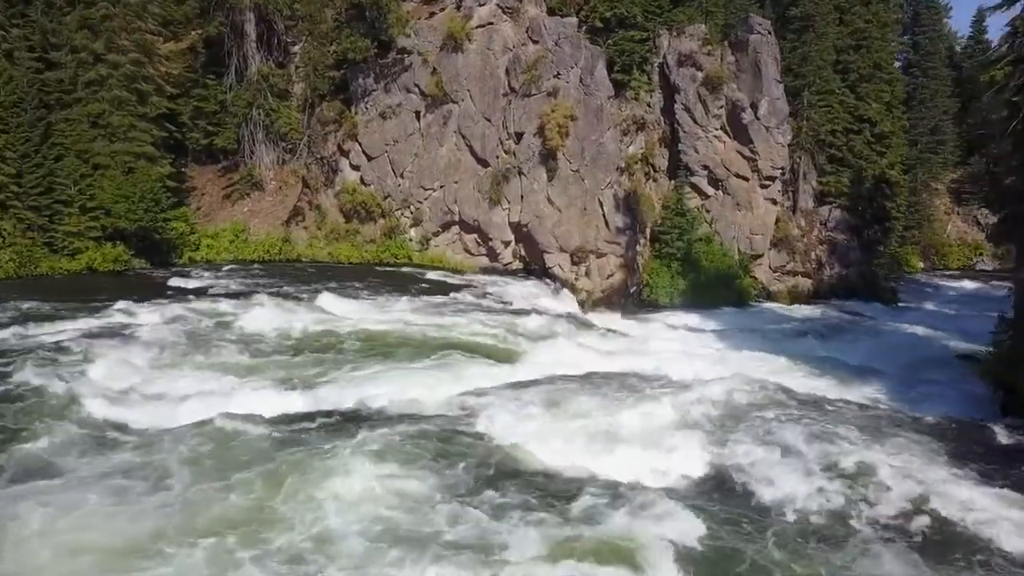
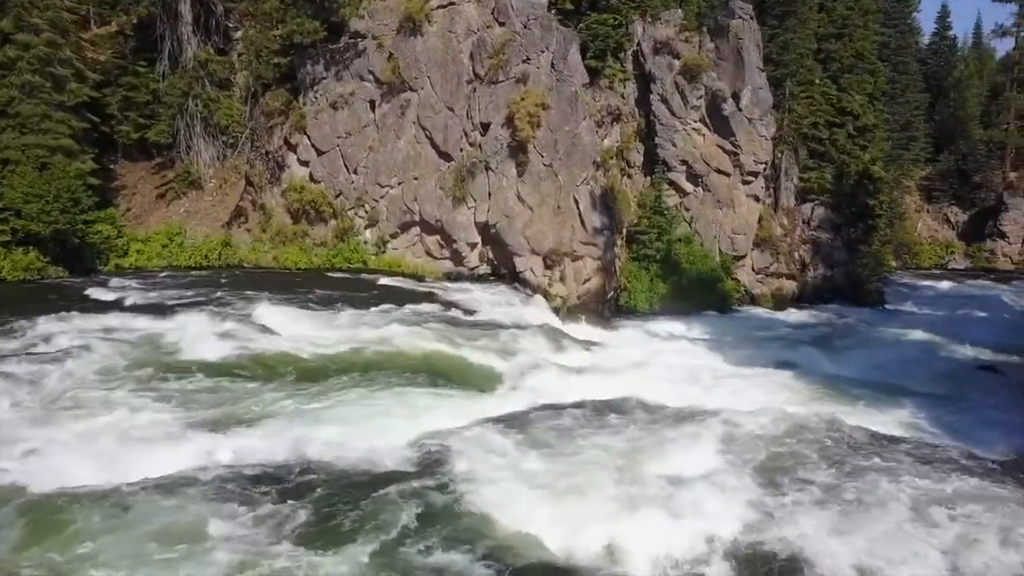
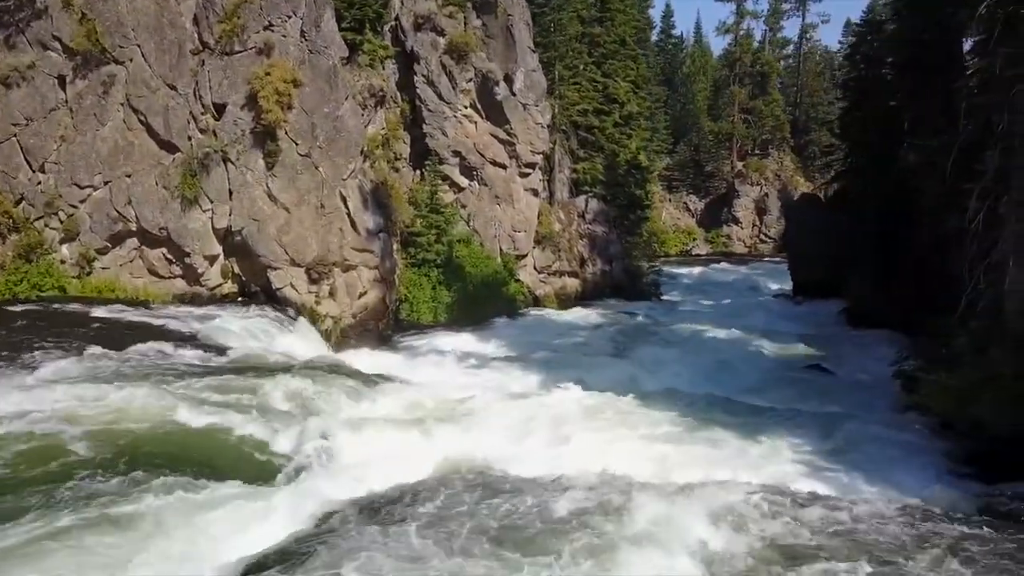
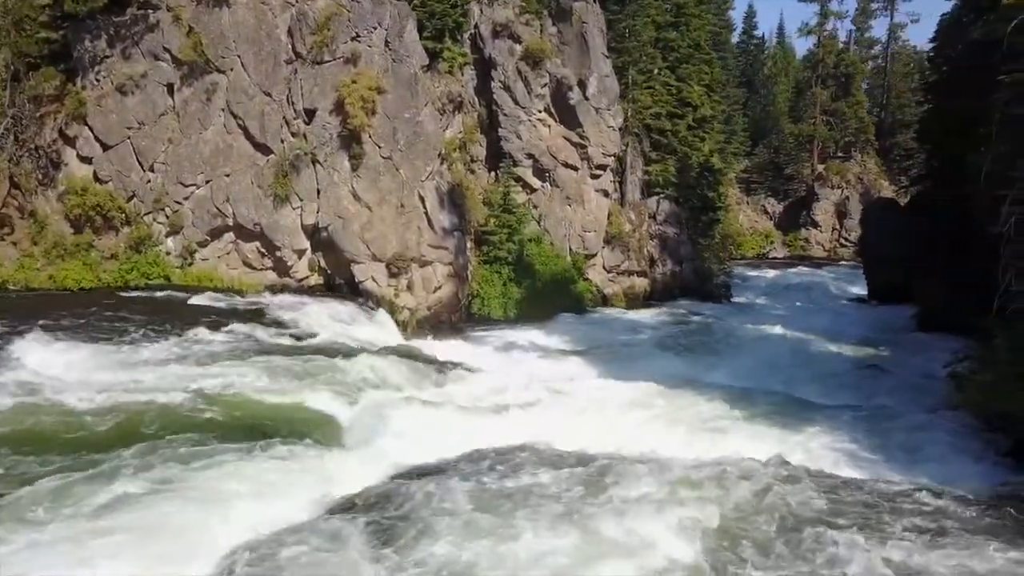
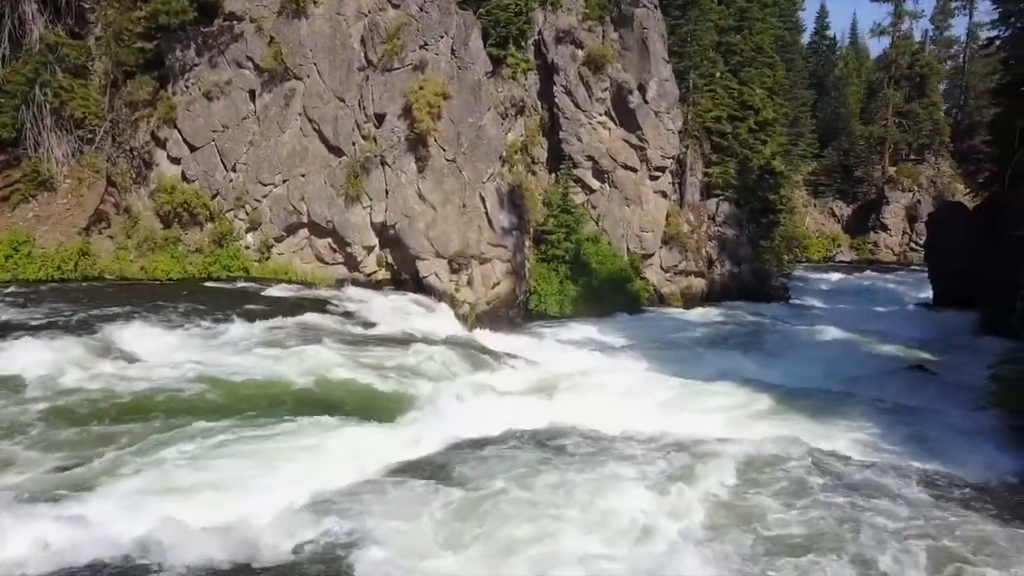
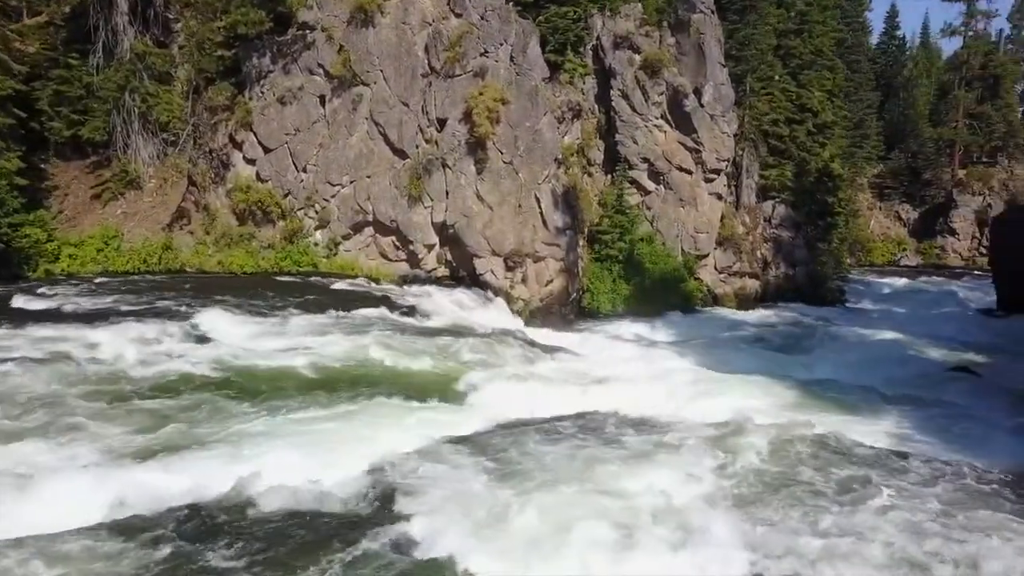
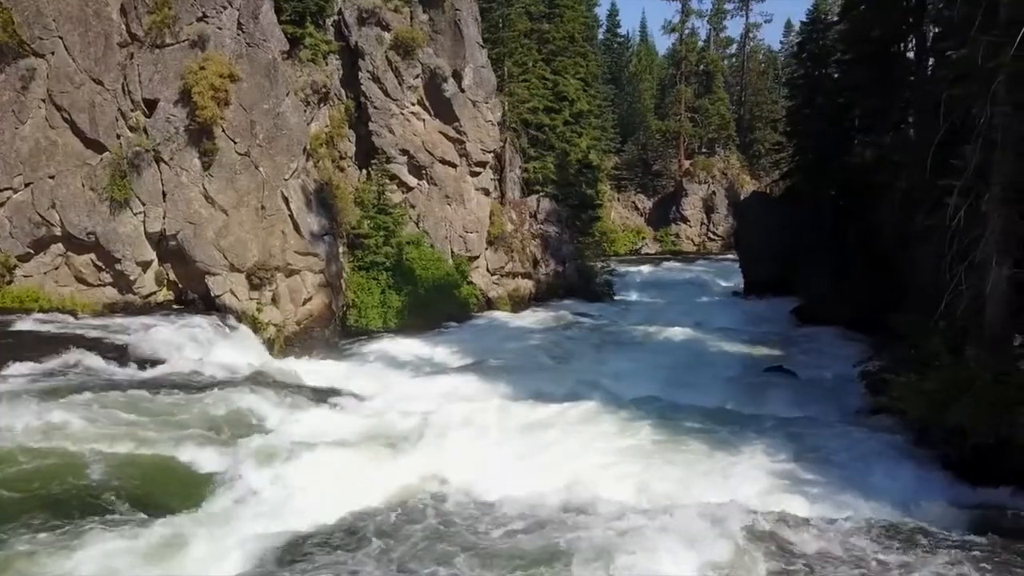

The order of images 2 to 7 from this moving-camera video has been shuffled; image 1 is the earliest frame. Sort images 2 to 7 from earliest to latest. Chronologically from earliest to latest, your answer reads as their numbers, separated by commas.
2, 6, 5, 4, 3, 7
